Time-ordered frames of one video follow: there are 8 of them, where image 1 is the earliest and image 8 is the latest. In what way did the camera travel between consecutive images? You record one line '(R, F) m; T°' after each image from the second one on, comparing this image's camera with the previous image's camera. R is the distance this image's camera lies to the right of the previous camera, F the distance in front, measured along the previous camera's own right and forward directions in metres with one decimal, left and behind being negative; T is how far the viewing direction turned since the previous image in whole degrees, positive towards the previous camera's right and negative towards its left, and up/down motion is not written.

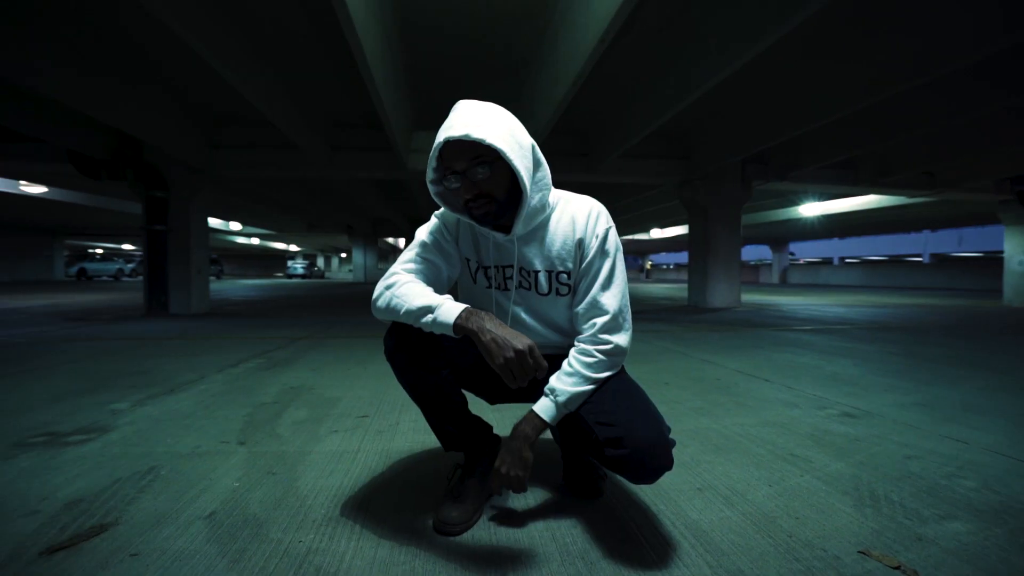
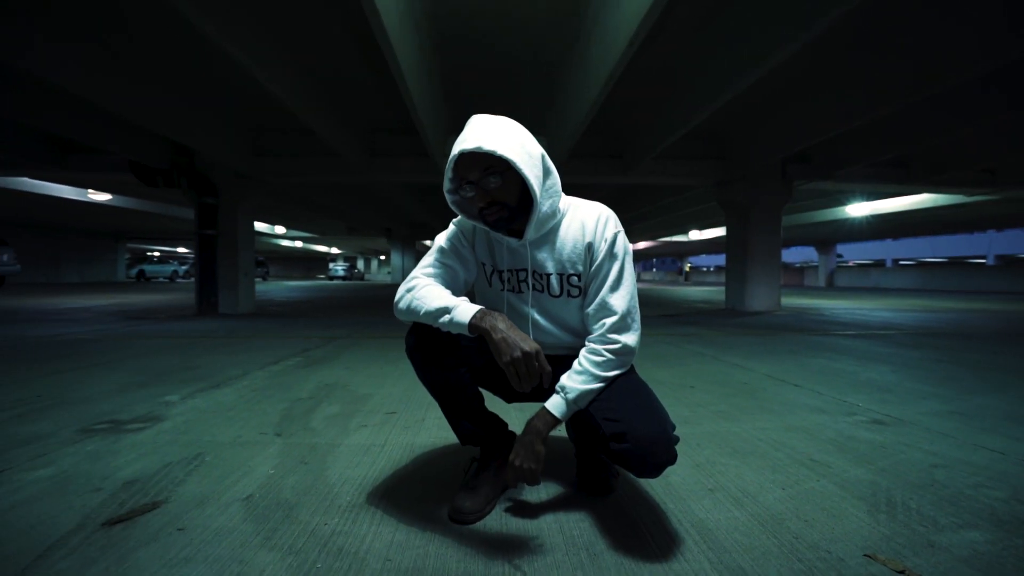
(+0.1, -0.1) m; -4°
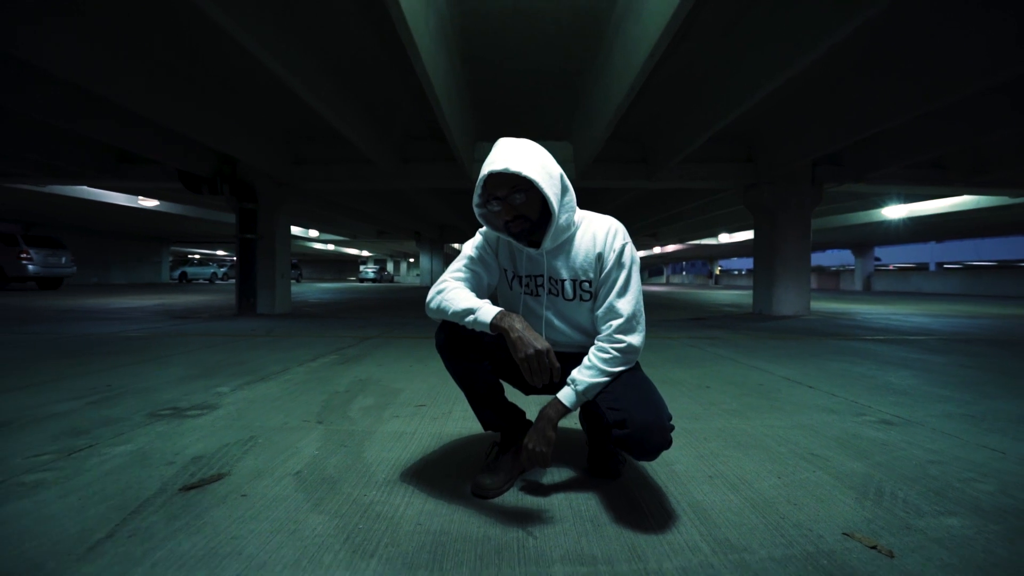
(0.0, -0.2) m; -3°
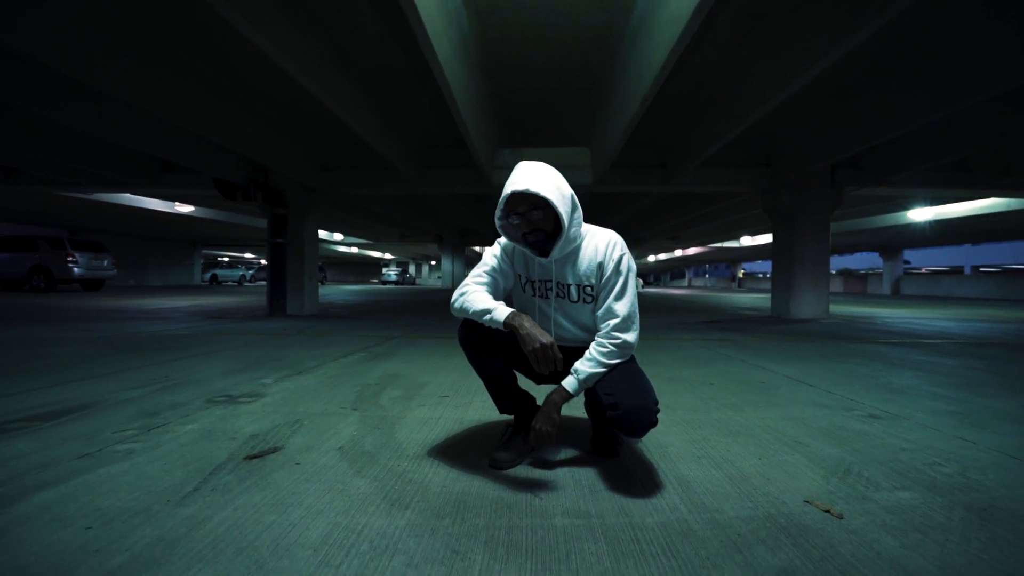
(0.0, -0.3) m; -2°
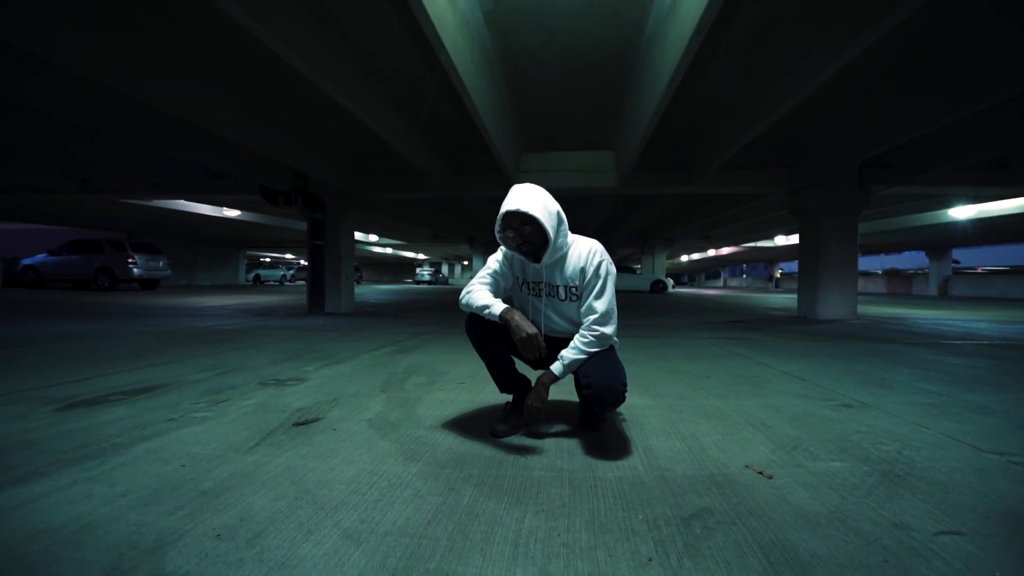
(+0.2, -0.4) m; -4°
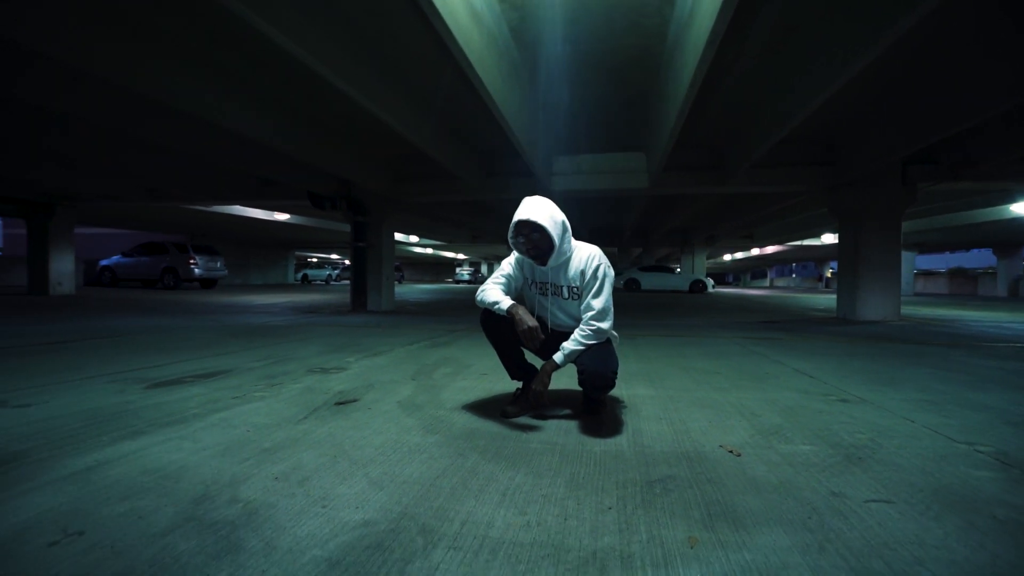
(+0.2, -0.3) m; -5°
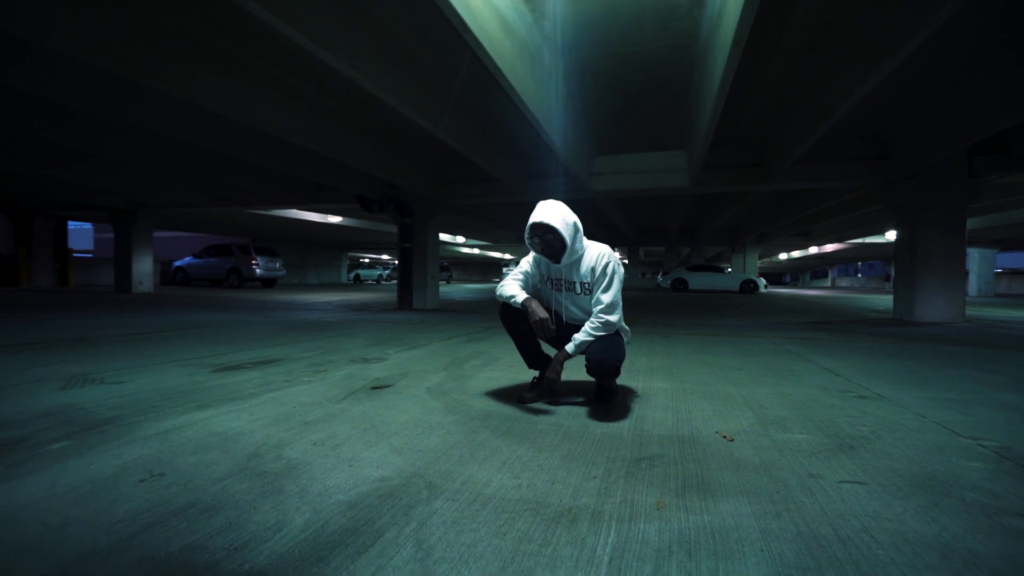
(+0.2, -0.2) m; -6°
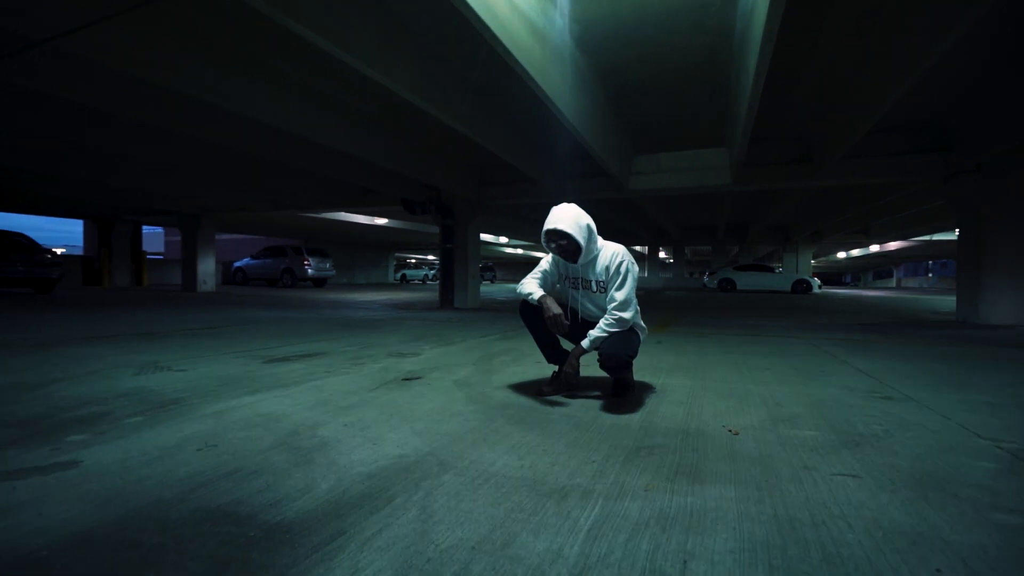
(+0.2, -0.2) m; -5°
